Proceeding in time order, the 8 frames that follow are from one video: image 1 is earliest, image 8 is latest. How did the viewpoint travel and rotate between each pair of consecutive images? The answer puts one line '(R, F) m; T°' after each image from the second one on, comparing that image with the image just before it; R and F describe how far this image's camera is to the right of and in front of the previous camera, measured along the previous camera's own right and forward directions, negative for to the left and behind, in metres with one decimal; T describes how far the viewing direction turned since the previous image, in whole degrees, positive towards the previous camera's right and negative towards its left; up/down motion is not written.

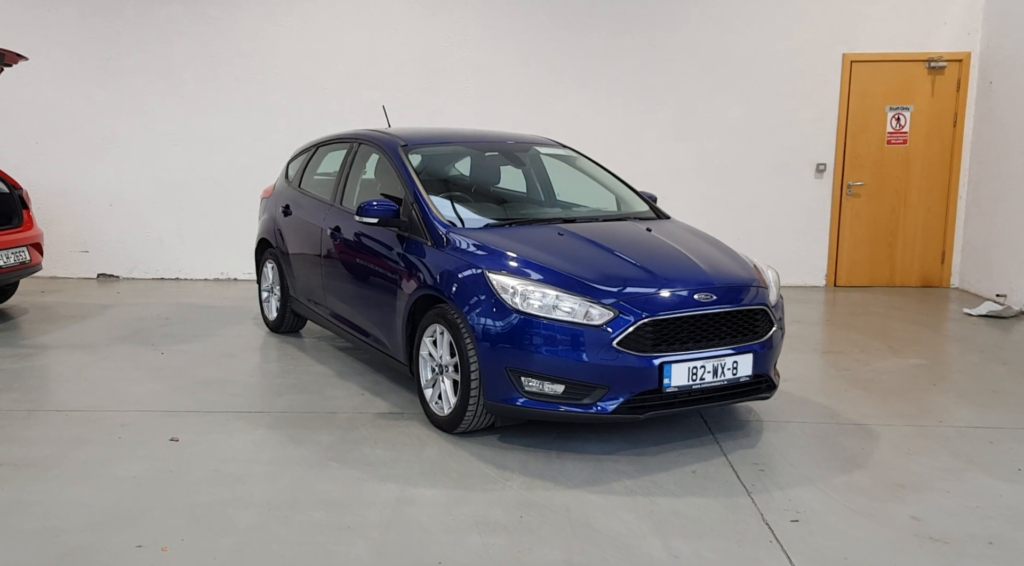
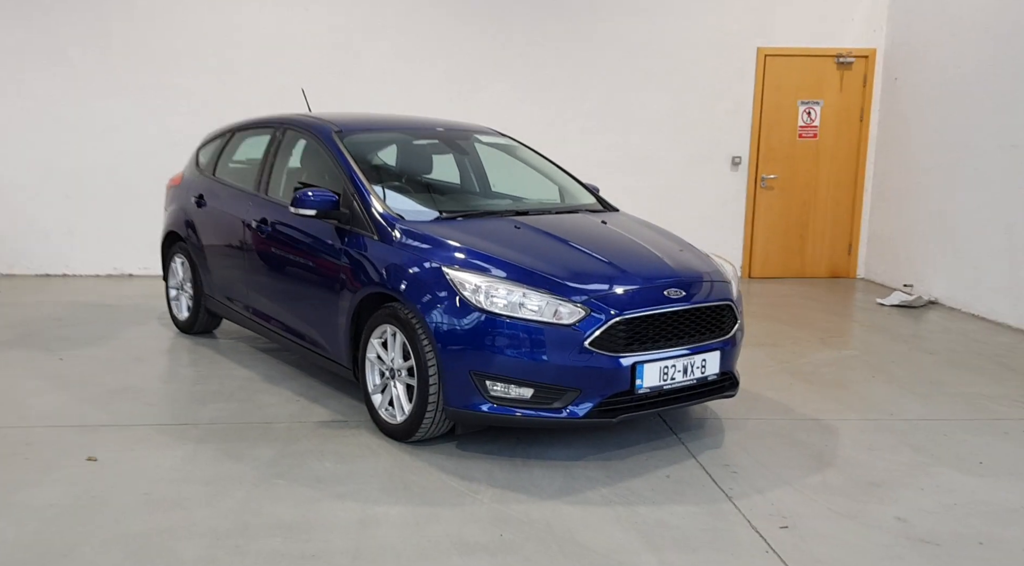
(-0.3, +0.2) m; +7°
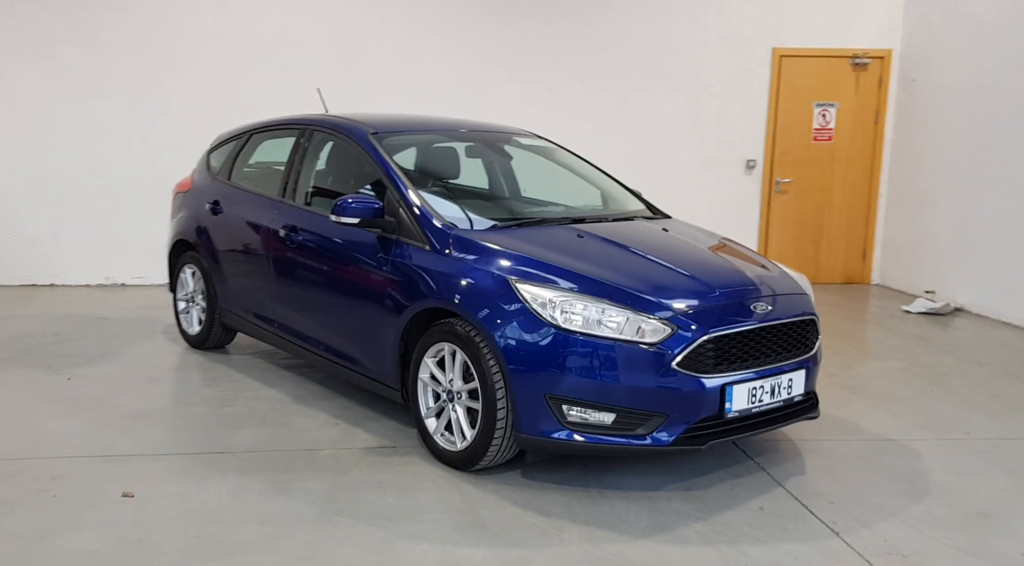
(-0.4, +0.3) m; +2°
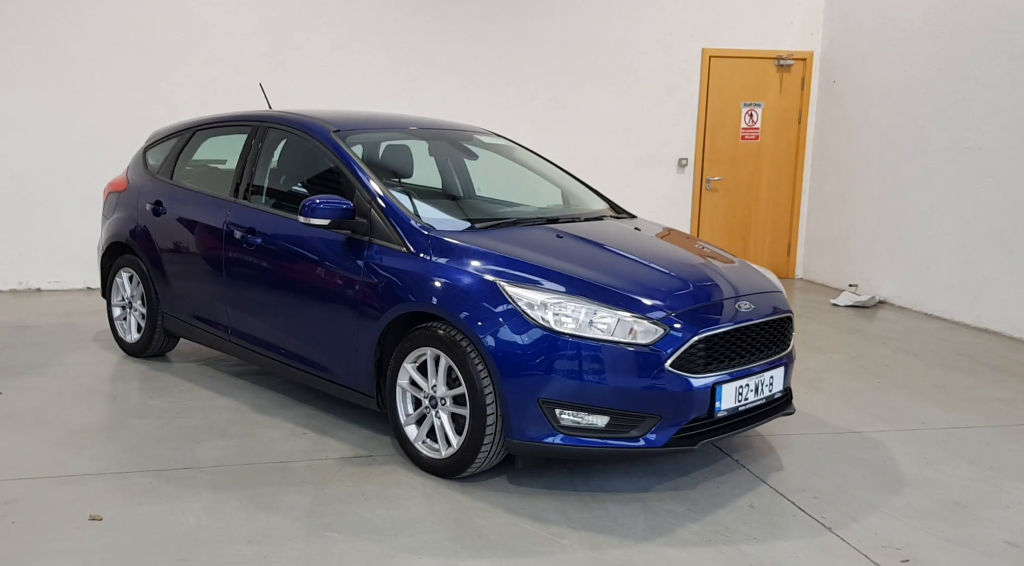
(-0.3, +0.1) m; +6°
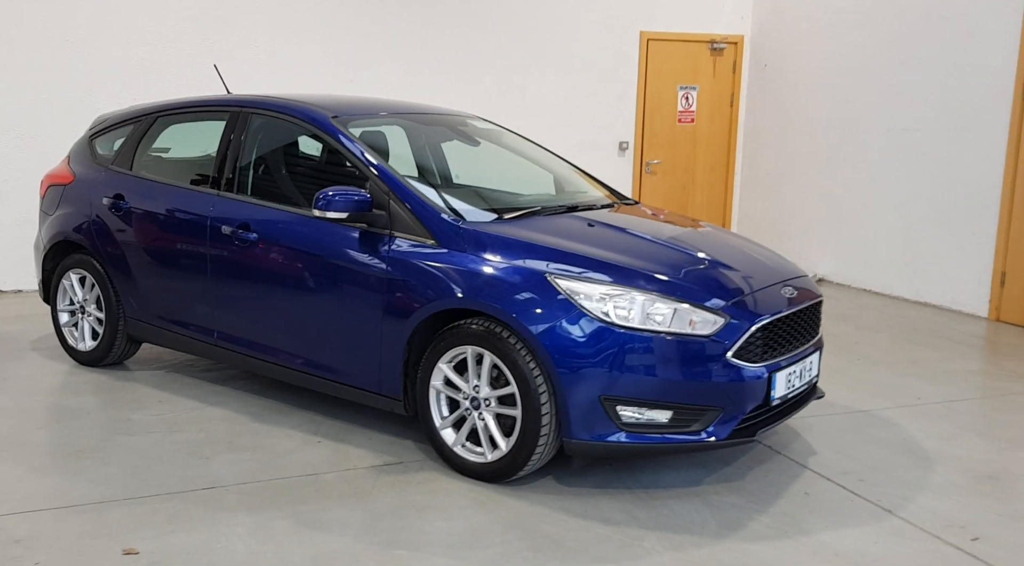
(-0.5, +0.2) m; +7°
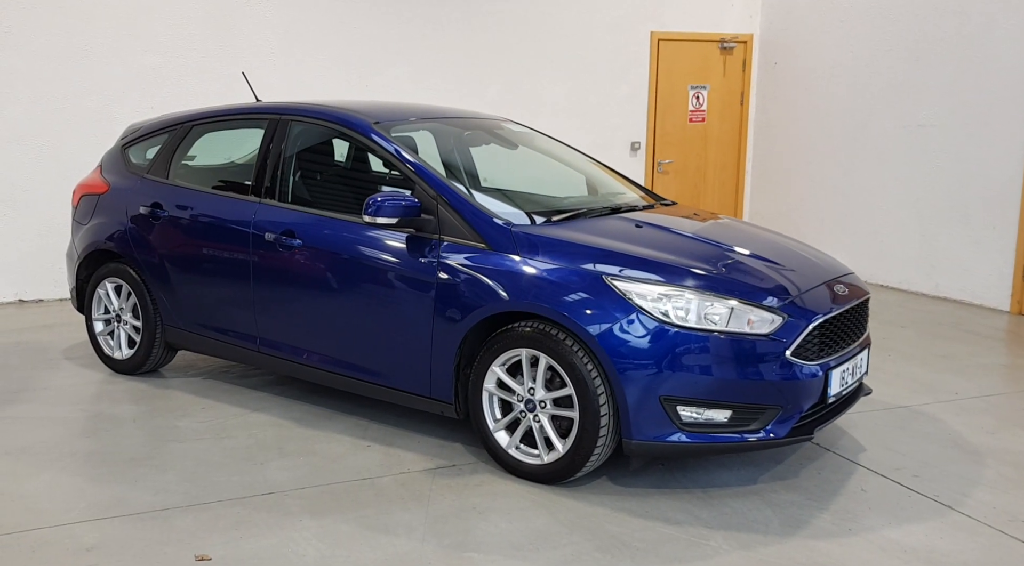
(-0.2, 0.0) m; 0°
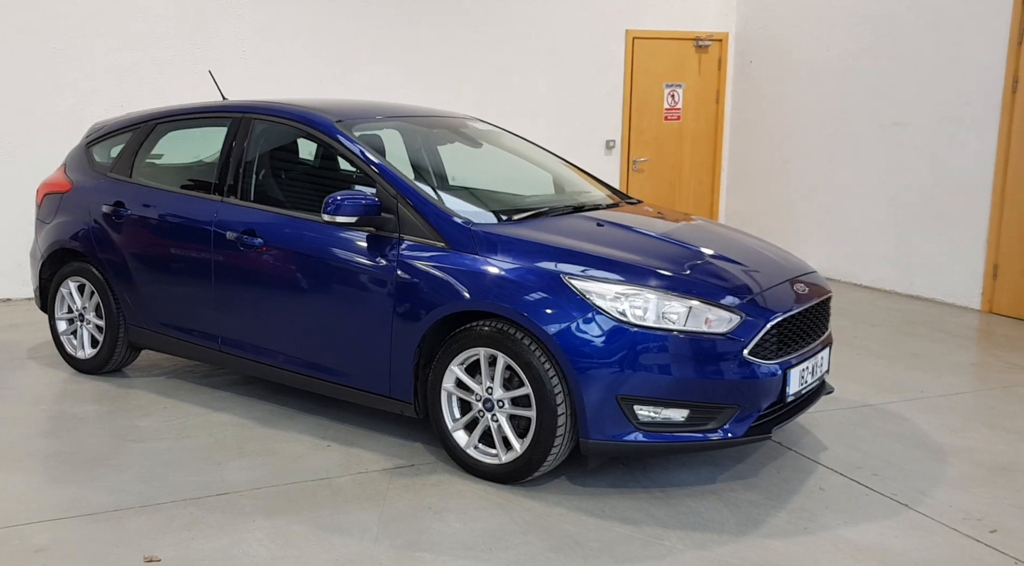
(+0.1, 0.0) m; +1°
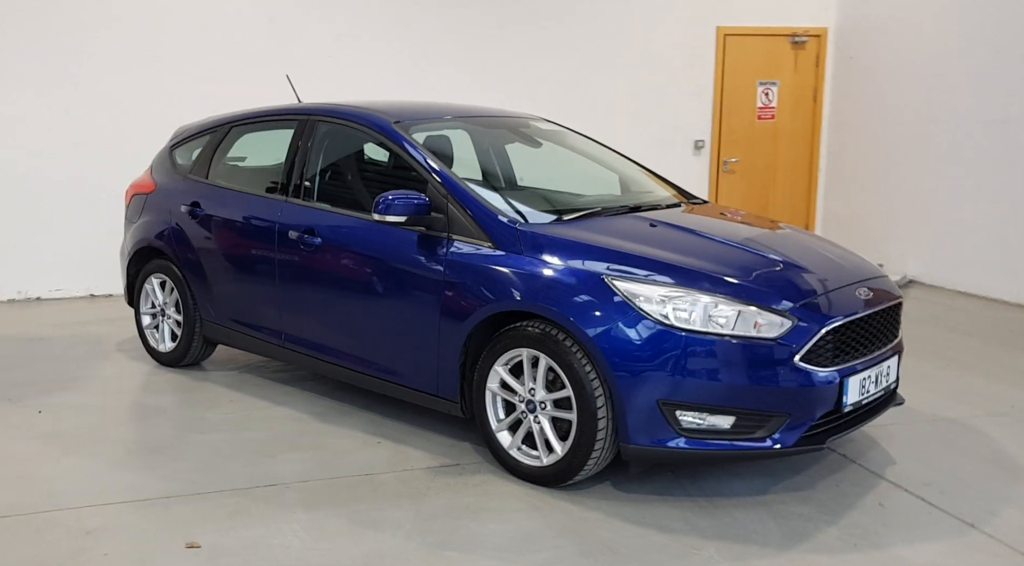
(+0.2, 0.0) m; -7°
